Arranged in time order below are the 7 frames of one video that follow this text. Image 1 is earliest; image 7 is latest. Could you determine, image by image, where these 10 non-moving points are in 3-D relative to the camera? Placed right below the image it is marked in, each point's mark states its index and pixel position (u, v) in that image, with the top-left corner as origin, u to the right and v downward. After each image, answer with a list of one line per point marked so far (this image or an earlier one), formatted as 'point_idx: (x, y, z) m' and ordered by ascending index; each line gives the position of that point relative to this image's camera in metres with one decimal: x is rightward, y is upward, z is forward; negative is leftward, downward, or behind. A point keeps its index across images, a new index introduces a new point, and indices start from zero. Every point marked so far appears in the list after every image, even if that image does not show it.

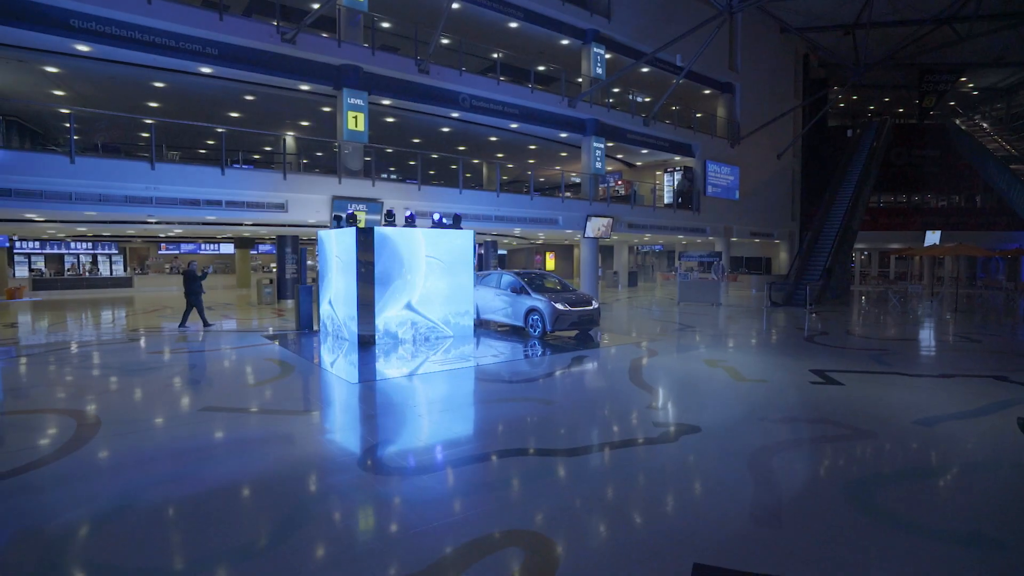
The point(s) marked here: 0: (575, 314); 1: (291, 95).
0: (+1.3, -0.6, +16.1) m
1: (-5.4, +4.7, +18.5) m
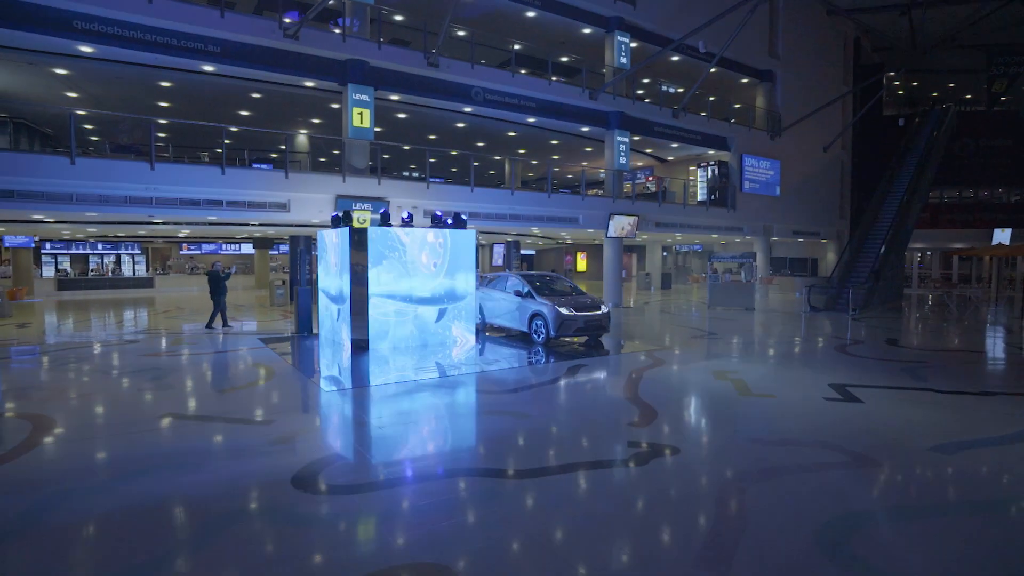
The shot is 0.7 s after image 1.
0: (+1.4, -0.6, +15.1) m
1: (-5.1, +4.7, +18.1) m
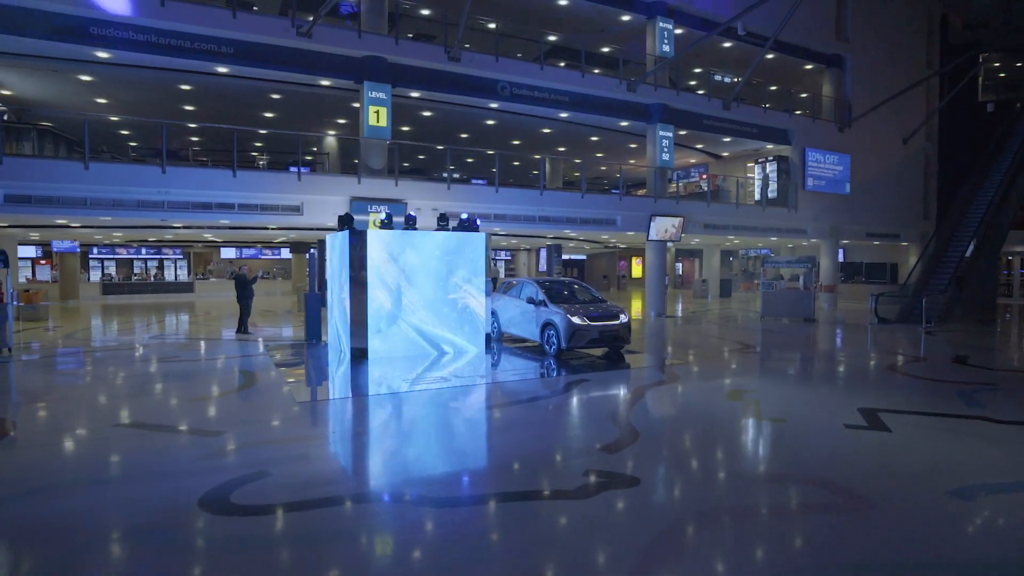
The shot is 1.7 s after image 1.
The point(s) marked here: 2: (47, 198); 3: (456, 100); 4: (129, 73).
0: (+1.5, -0.7, +13.7) m
1: (-4.5, +4.5, +17.6) m
2: (-8.8, +1.7, +14.5) m
3: (-1.3, +4.5, +18.3) m
4: (-8.0, +4.5, +15.9) m
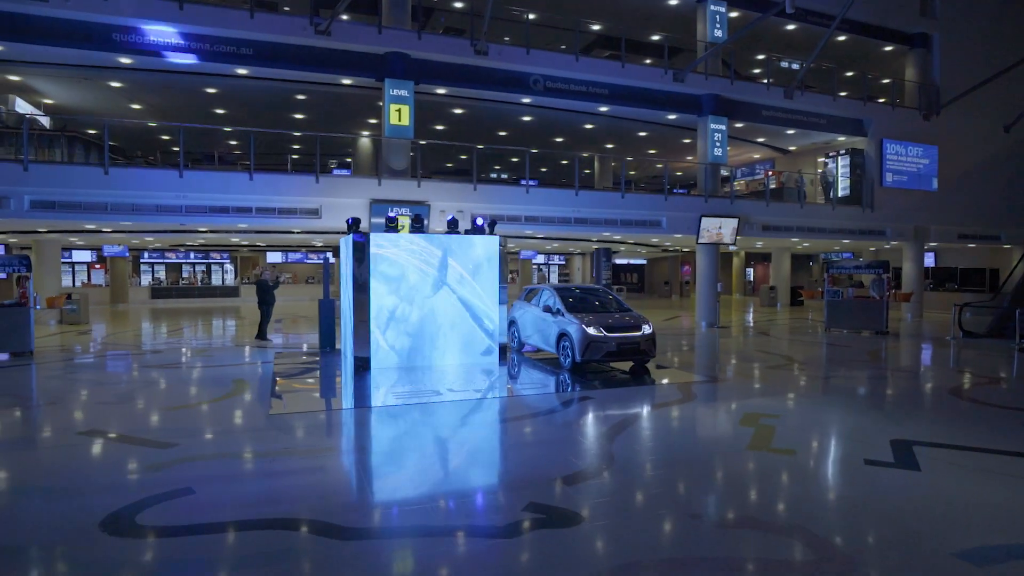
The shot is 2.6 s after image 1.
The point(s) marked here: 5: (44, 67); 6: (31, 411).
0: (+1.6, -0.9, +12.5) m
1: (-3.8, +4.4, +17.1) m
2: (-8.5, +1.6, +14.5) m
3: (-0.5, +4.4, +17.3) m
4: (-7.5, +4.4, +15.8) m
5: (-9.2, +4.4, +15.0) m
6: (-7.3, -1.8, +11.4) m
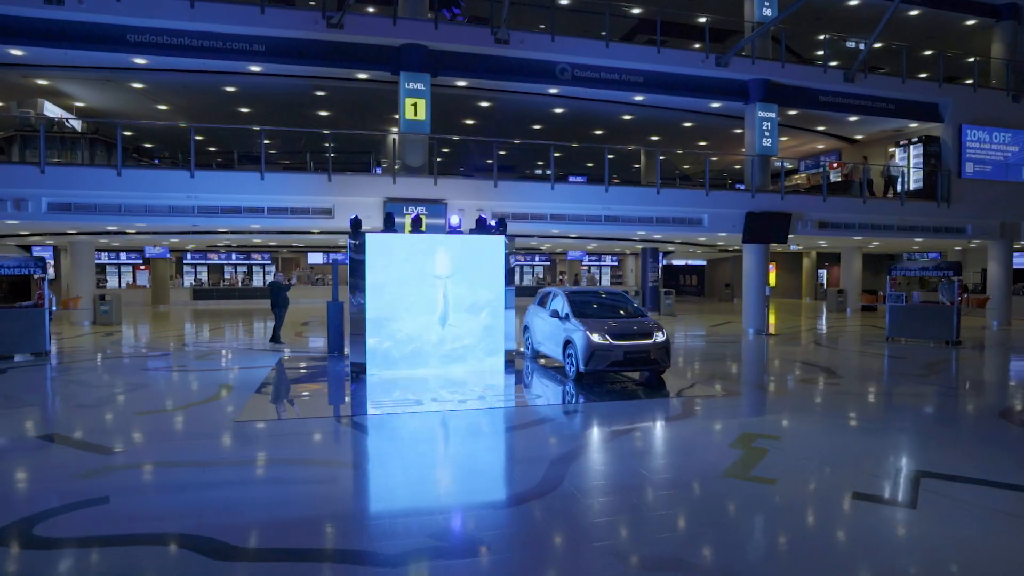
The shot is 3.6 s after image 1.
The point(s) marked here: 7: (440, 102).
0: (+1.6, -0.9, +11.3) m
1: (-3.2, +4.4, +16.5) m
2: (-8.2, +1.6, +14.5) m
3: (0.0, +4.3, +16.4) m
4: (-7.0, +4.4, +15.7) m
5: (-8.9, +4.4, +15.1) m
6: (-7.4, -1.9, +11.3) m
7: (-1.7, +4.3, +17.4) m
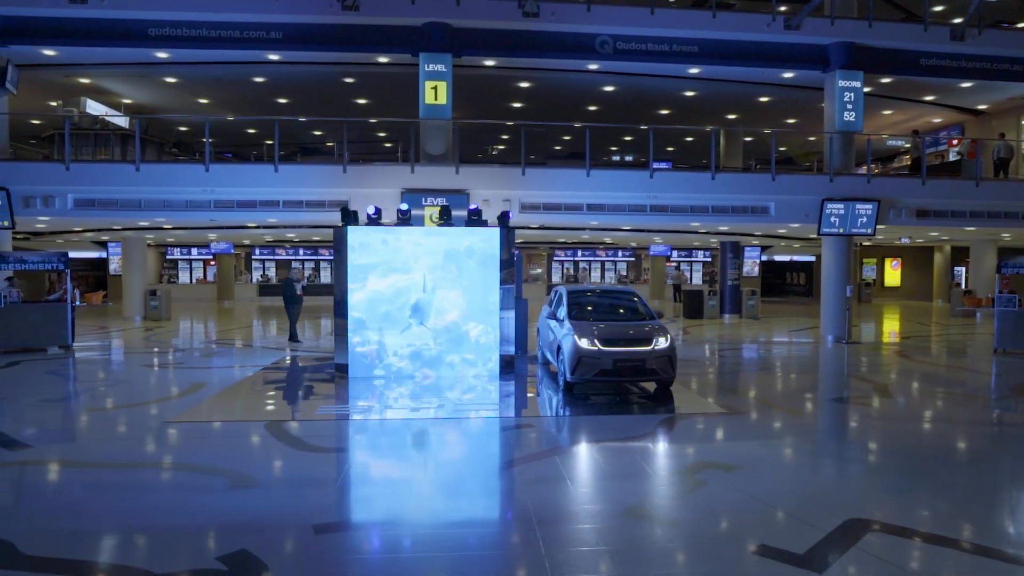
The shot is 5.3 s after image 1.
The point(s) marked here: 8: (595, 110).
0: (+1.3, -1.0, +9.5) m
1: (-2.4, +4.4, +15.6) m
2: (-7.7, +1.7, +14.6) m
3: (+0.7, +4.4, +14.8) m
4: (-6.3, +4.4, +15.5) m
5: (-8.3, +4.4, +15.2) m
6: (-7.5, -1.8, +11.2) m
7: (-0.7, +4.3, +16.2) m
8: (+2.1, +4.1, +17.9) m
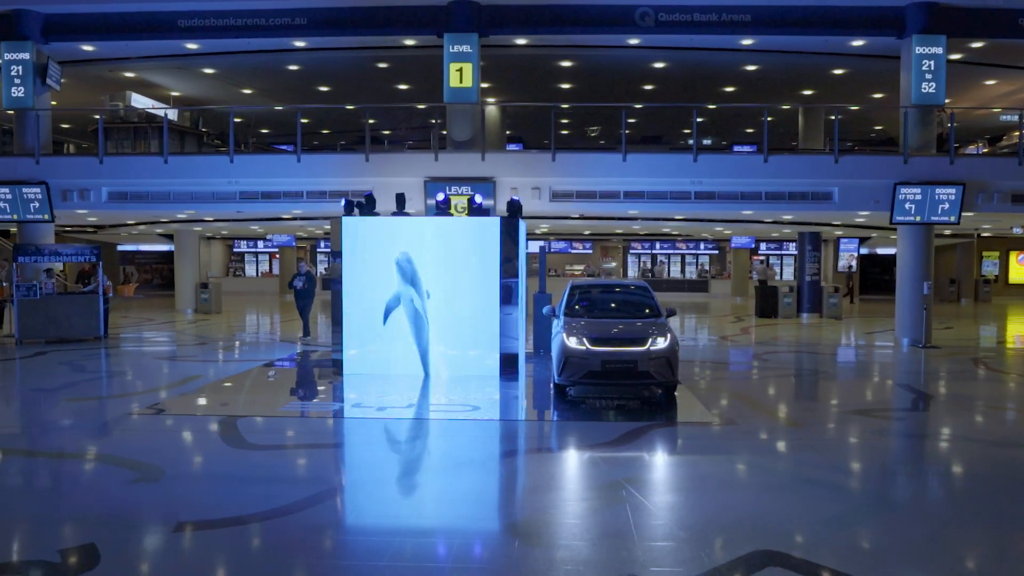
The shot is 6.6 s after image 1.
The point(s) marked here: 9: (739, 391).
0: (+1.0, -0.9, +8.4) m
1: (-1.7, +4.5, +14.9) m
2: (-7.1, +1.9, +14.8) m
3: (+1.3, +4.5, +13.6) m
4: (-5.5, +4.6, +15.4) m
5: (-7.5, +4.6, +15.5) m
6: (-7.4, -1.7, +11.5) m
7: (+0.1, +4.5, +15.2) m
8: (+3.2, +4.2, +16.5) m
9: (+3.3, -1.5, +10.8) m
